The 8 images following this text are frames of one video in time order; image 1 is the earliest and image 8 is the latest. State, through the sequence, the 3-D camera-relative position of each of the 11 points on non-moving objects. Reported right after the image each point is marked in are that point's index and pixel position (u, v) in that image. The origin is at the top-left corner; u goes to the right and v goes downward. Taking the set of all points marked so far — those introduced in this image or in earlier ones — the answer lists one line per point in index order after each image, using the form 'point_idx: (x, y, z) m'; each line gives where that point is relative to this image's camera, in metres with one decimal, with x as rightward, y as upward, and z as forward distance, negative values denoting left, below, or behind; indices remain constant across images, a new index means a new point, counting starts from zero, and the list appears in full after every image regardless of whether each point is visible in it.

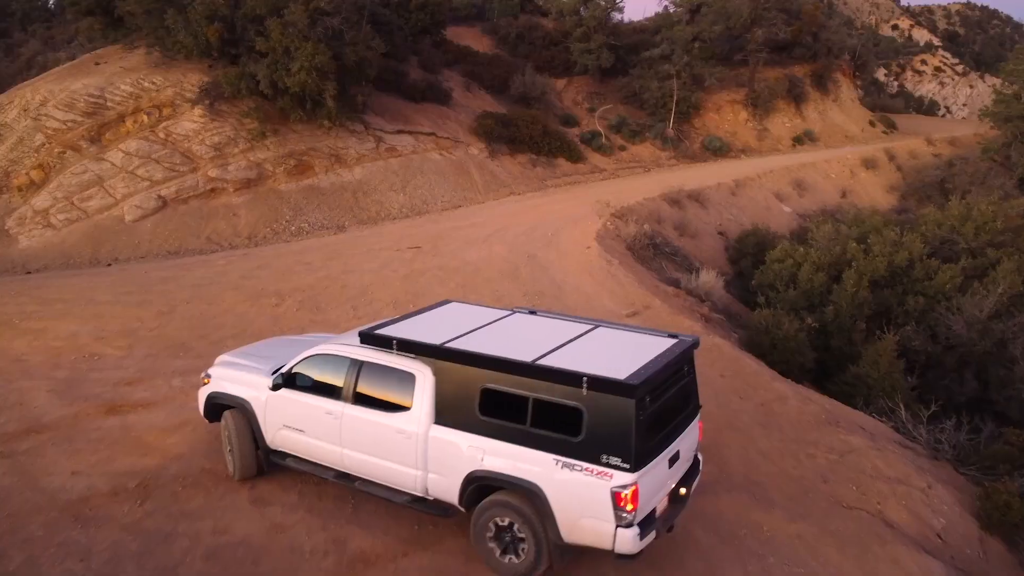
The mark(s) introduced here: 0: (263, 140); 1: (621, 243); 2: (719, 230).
0: (-6.6, +3.9, +18.7) m
1: (+2.1, +0.8, +13.6) m
2: (+5.1, +1.4, +17.7) m
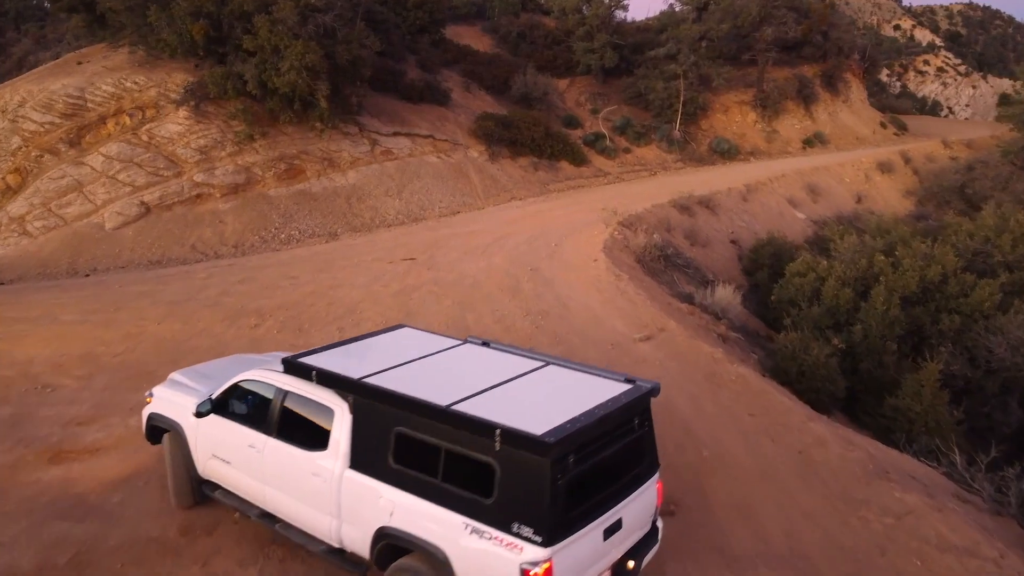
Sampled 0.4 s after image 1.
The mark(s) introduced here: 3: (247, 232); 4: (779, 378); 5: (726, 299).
0: (-6.6, +3.7, +17.8) m
1: (+2.1, +0.6, +12.7) m
2: (+5.2, +1.2, +16.8) m
3: (-6.2, +1.3, +16.6) m
4: (+3.3, -1.1, +8.9) m
5: (+3.6, -0.2, +11.7) m
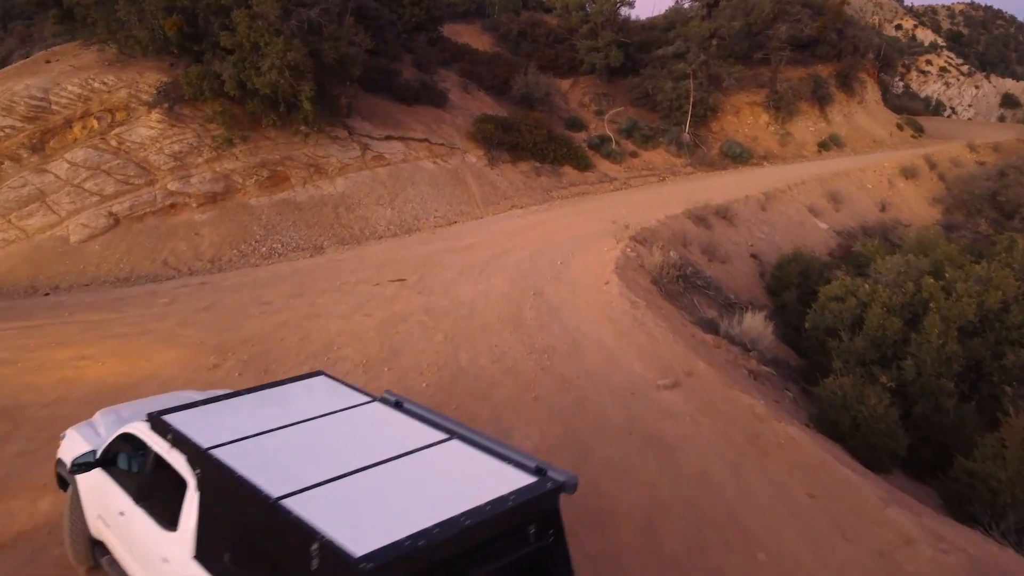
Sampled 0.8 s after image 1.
0: (-6.6, +3.3, +16.5) m
1: (+2.1, +0.2, +11.4) m
2: (+5.2, +0.8, +15.5) m
3: (-6.2, +0.9, +15.3) m
4: (+3.4, -1.5, +7.6) m
5: (+3.6, -0.6, +10.3) m
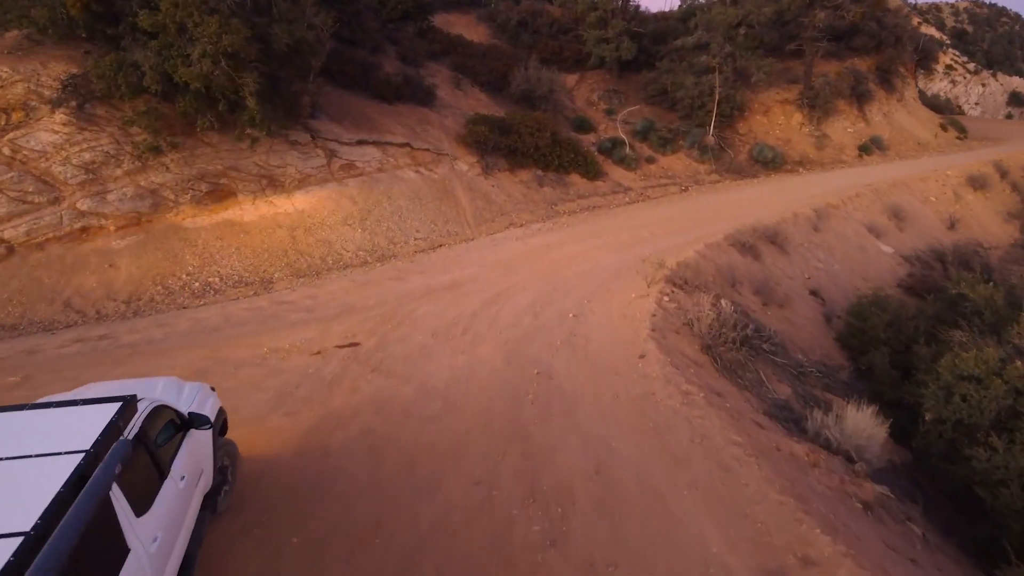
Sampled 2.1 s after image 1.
0: (-6.6, +2.5, +13.2) m
1: (+2.1, -0.6, +8.1) m
2: (+5.1, 0.0, +12.2) m
3: (-6.3, +0.1, +12.1) m
4: (+3.3, -2.3, +4.3) m
5: (+3.5, -1.4, +7.1) m
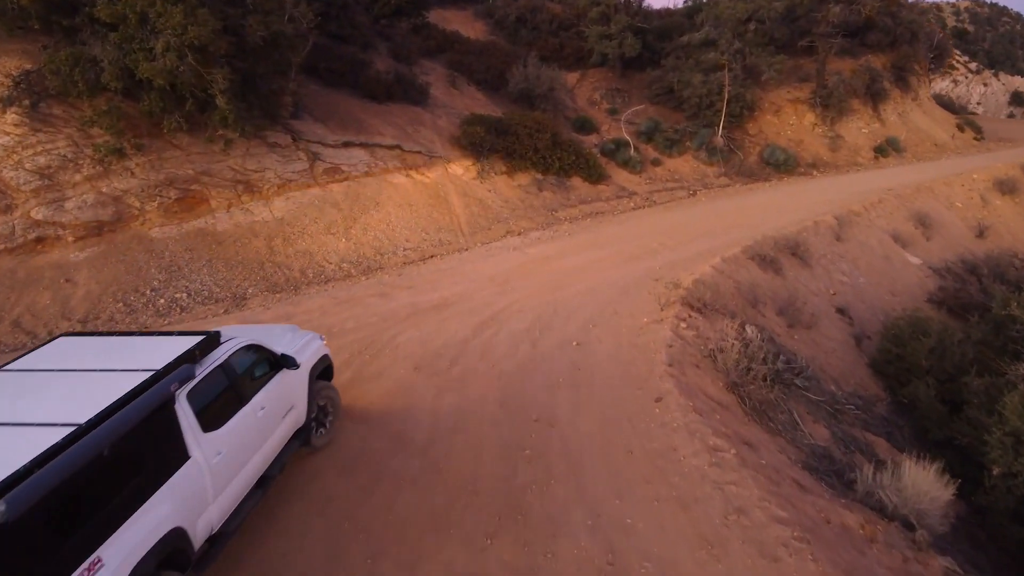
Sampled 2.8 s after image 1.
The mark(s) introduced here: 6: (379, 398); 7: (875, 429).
0: (-6.7, +2.2, +12.1) m
1: (+2.0, -0.9, +7.0) m
2: (+5.1, -0.3, +11.1) m
3: (-6.3, -0.1, +10.9) m
4: (+3.2, -2.6, +3.2) m
5: (+3.5, -1.6, +6.0) m
6: (-1.3, -1.1, +6.8) m
7: (+4.2, -1.6, +8.2) m
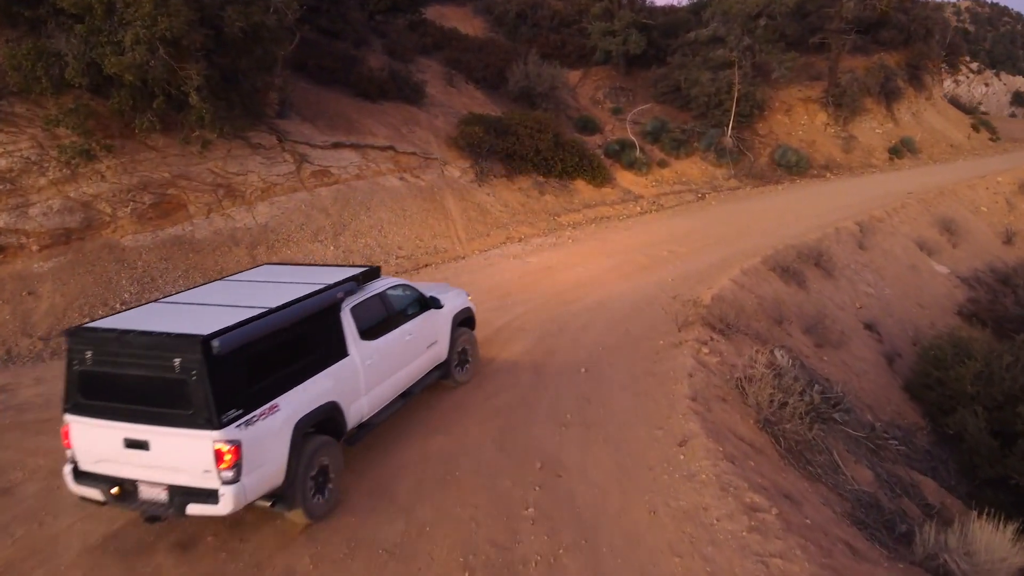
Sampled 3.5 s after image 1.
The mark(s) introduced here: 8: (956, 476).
0: (-6.7, +2.0, +11.2) m
1: (+2.0, -1.1, +6.1) m
2: (+5.1, -0.5, +10.2) m
3: (-6.3, -0.3, +10.0) m
4: (+3.3, -2.8, +2.3) m
5: (+3.5, -1.9, +5.1) m
6: (-1.3, -1.3, +5.9) m
7: (+4.2, -1.8, +7.3) m
8: (+4.7, -2.0, +7.5) m
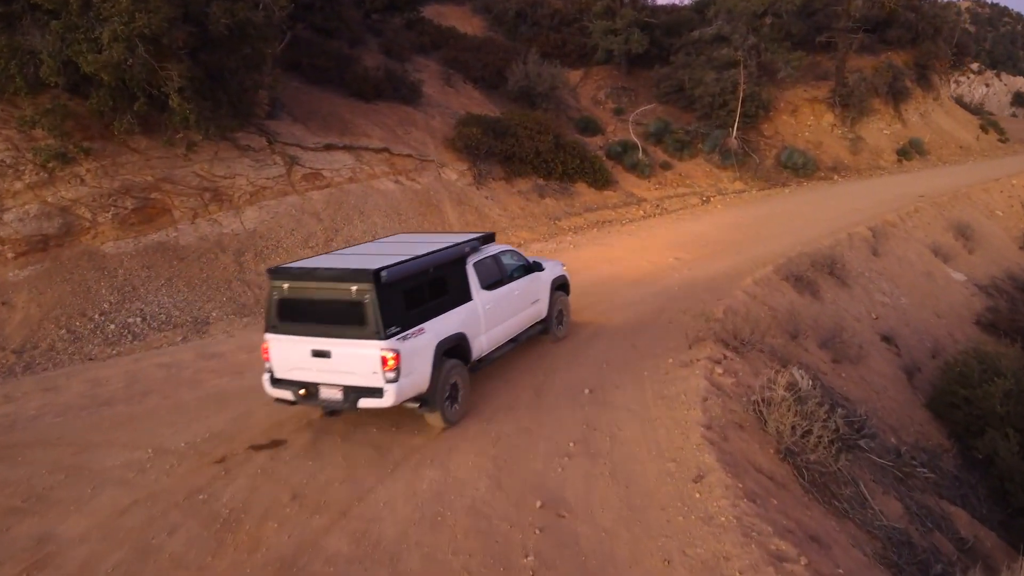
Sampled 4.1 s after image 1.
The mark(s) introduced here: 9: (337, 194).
0: (-6.7, +1.8, +10.7) m
1: (+2.0, -1.2, +5.6) m
2: (+5.1, -0.6, +9.7) m
3: (-6.3, -0.5, +9.5) m
4: (+3.2, -2.9, +1.8) m
5: (+3.5, -2.0, +4.6) m
6: (-1.3, -1.4, +5.4) m
7: (+4.2, -2.0, +6.8) m
8: (+4.7, -2.1, +7.0) m
9: (-3.2, +1.7, +13.0) m
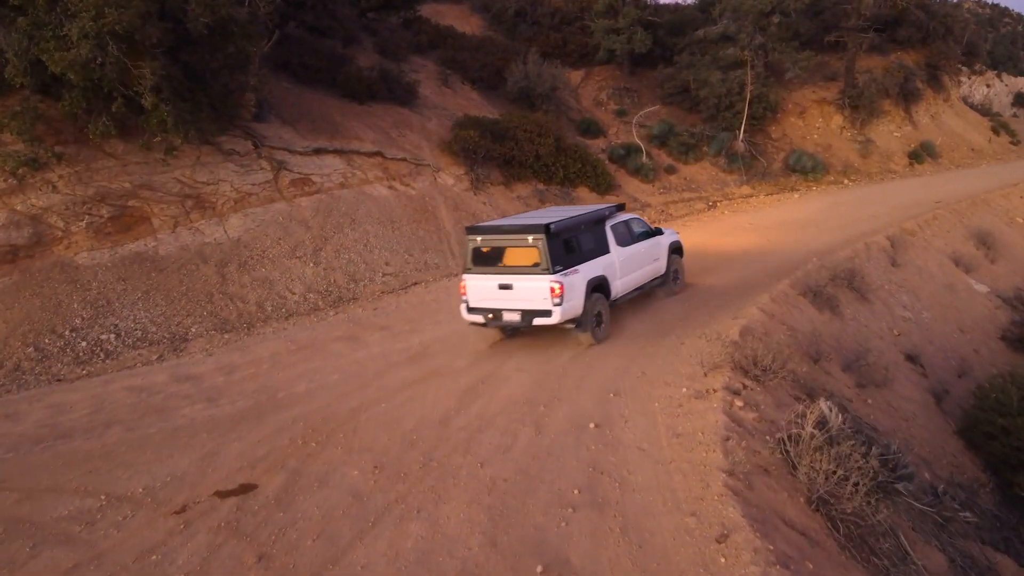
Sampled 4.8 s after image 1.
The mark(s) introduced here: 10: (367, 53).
0: (-6.7, +1.6, +10.1) m
1: (+2.0, -1.4, +5.0) m
2: (+5.0, -0.8, +9.1) m
3: (-6.4, -0.7, +8.9) m
4: (+3.2, -3.1, +1.2) m
5: (+3.4, -2.2, +3.9) m
6: (-1.3, -1.6, +4.8) m
7: (+4.2, -2.2, +6.2) m
8: (+4.7, -2.3, +6.4) m
9: (-3.3, +1.5, +12.4) m
10: (-3.7, +6.0, +18.0) m
